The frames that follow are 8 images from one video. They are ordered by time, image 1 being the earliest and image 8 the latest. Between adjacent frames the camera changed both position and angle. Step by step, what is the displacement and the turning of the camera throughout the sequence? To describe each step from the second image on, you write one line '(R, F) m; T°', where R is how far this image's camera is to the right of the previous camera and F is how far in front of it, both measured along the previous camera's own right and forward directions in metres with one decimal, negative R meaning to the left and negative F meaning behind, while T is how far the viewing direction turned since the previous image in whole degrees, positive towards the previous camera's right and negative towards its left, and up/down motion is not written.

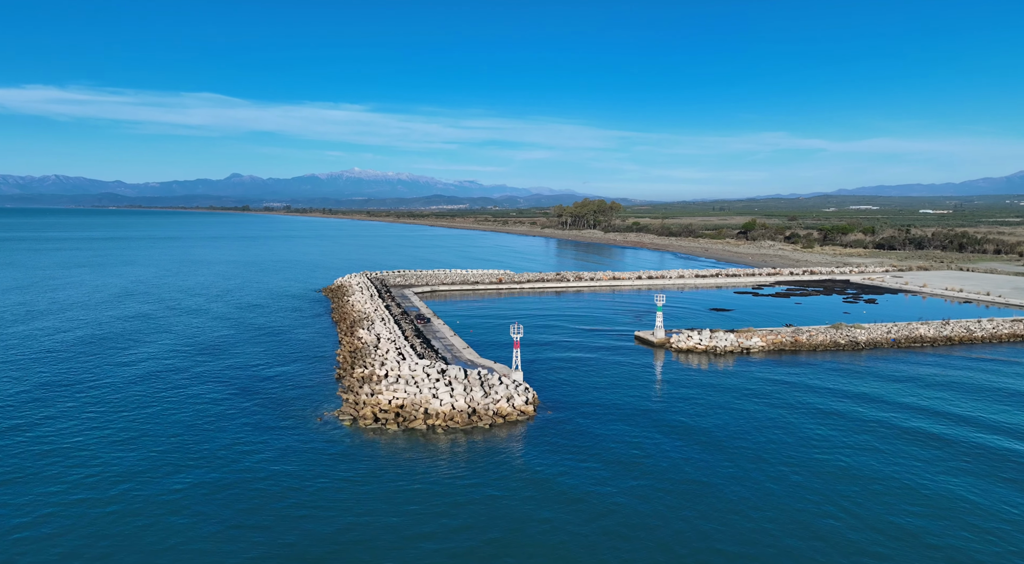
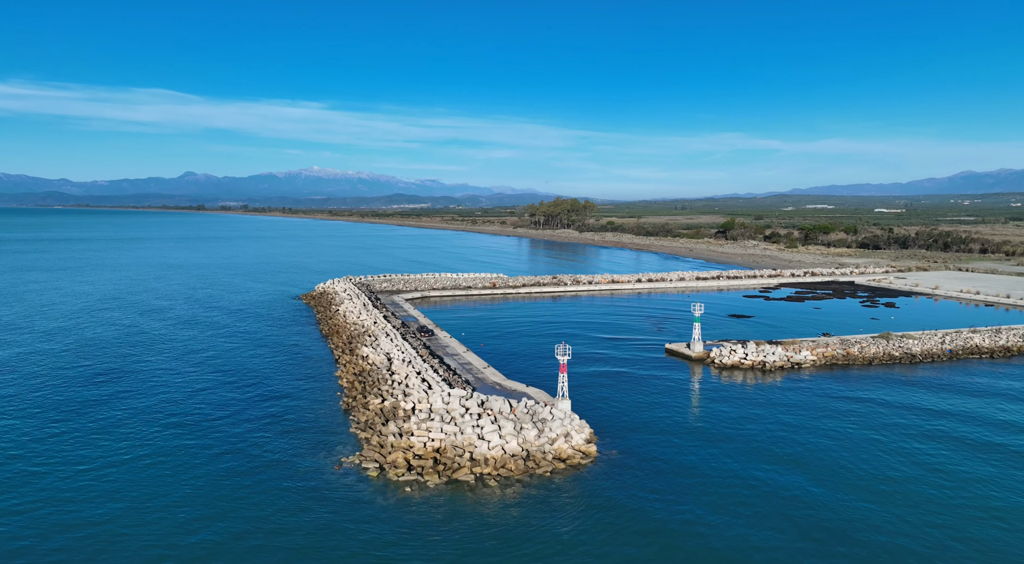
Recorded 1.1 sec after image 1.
(-2.3, +3.5) m; +3°
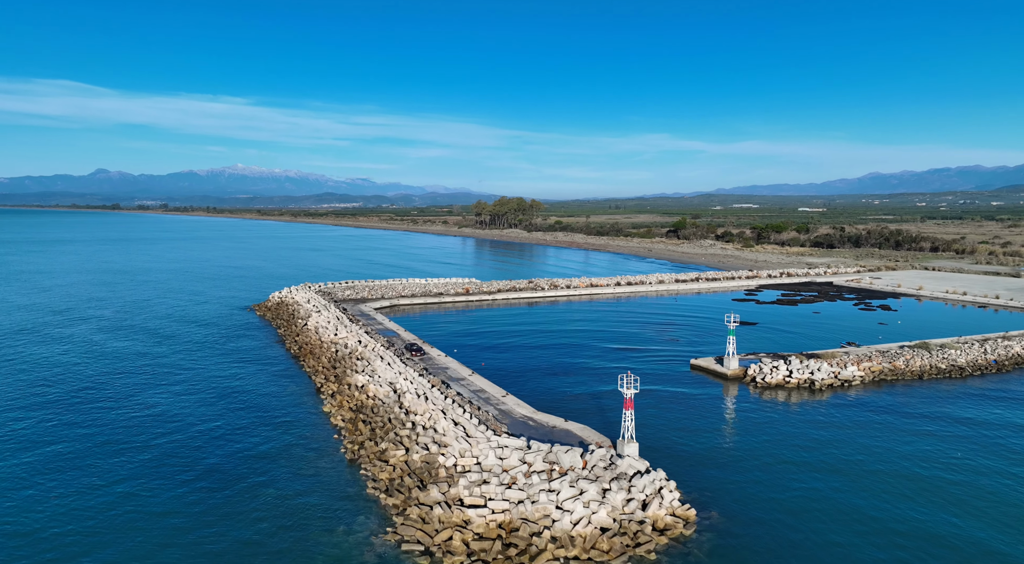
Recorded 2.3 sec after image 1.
(-2.7, +3.8) m; +6°
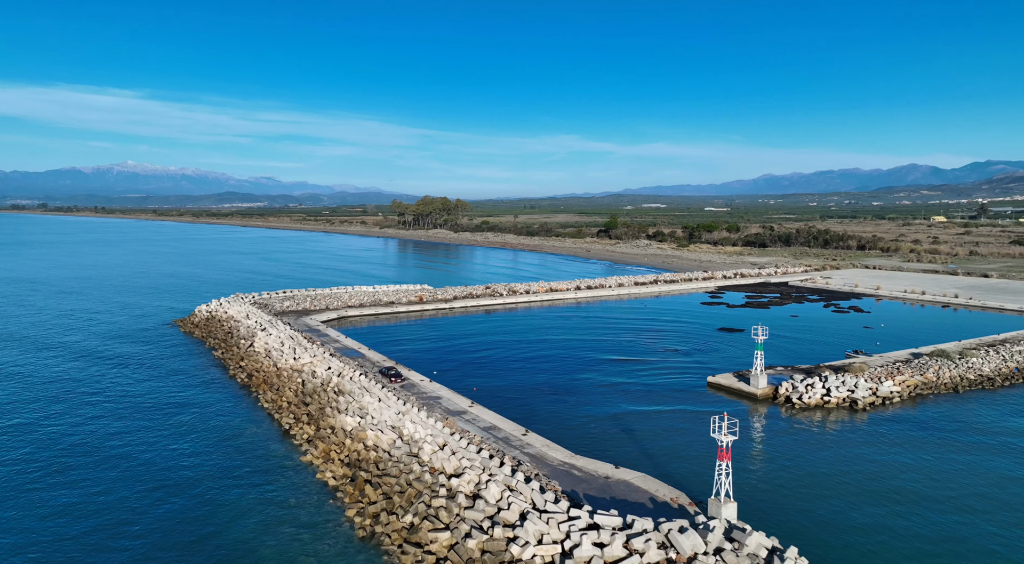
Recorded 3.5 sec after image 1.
(-2.7, +3.7) m; +7°
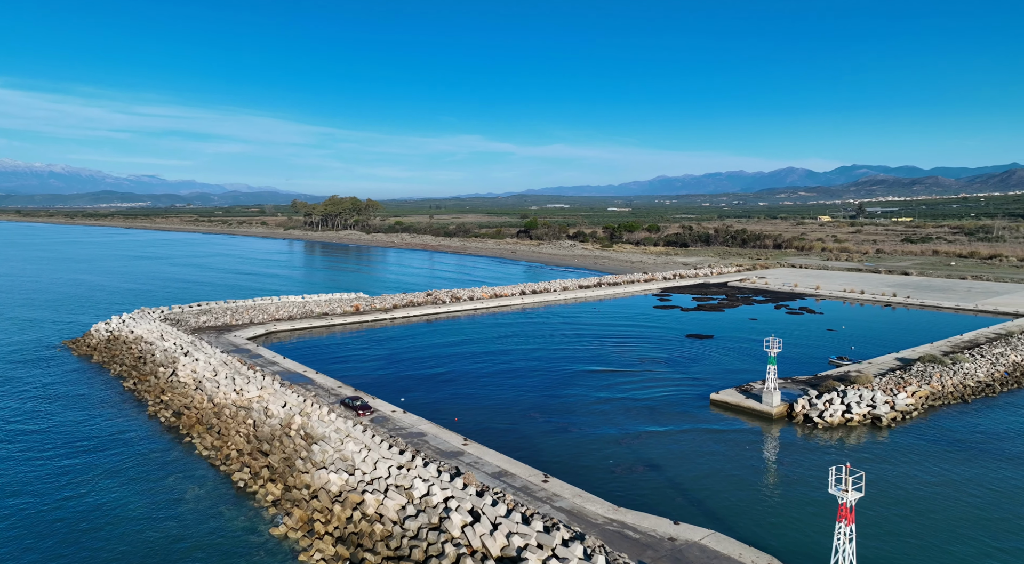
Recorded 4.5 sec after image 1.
(-2.4, +3.1) m; +8°
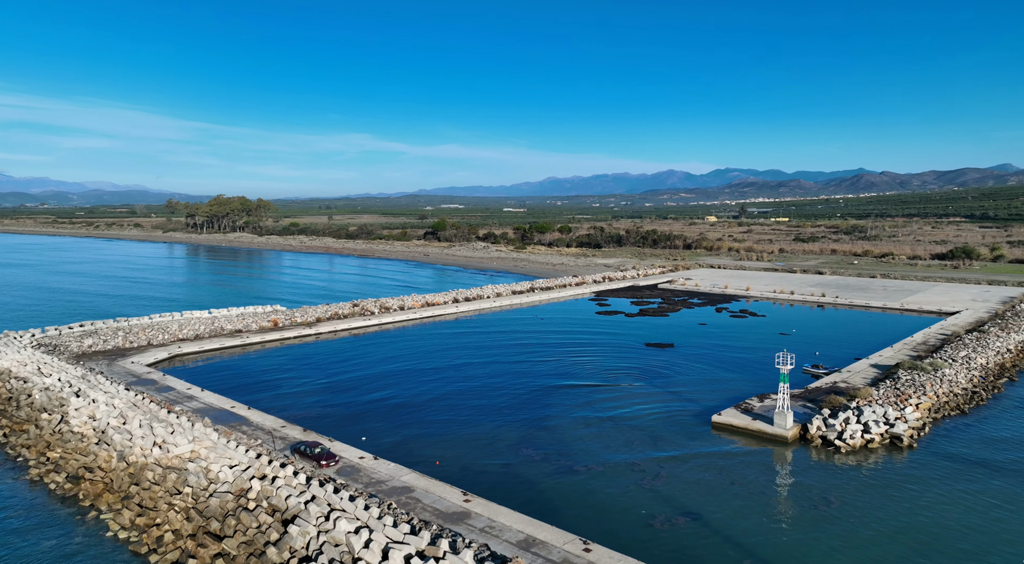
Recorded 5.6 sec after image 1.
(-2.4, +3.1) m; +9°
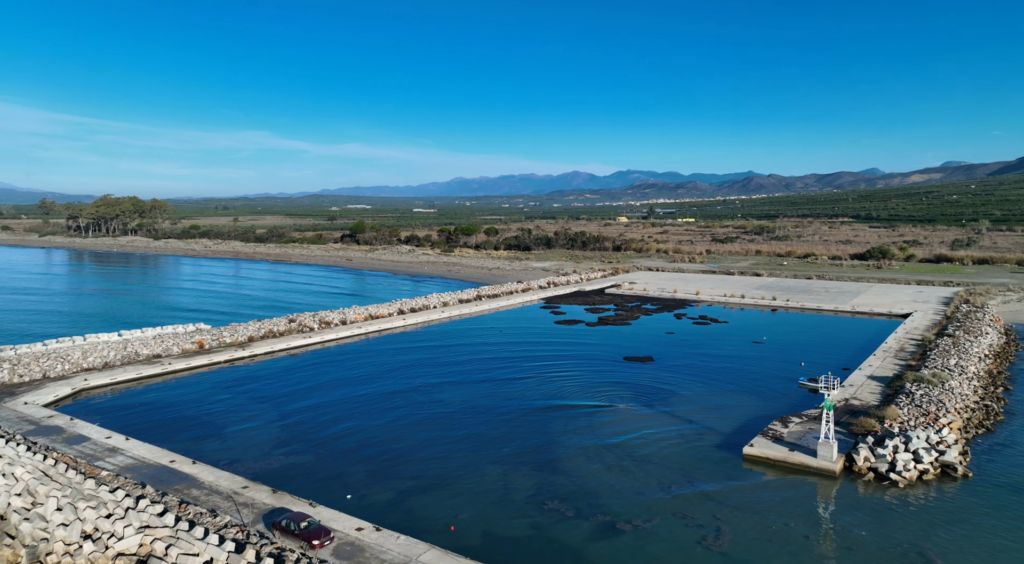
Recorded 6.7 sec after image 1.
(-2.4, +3.0) m; +8°
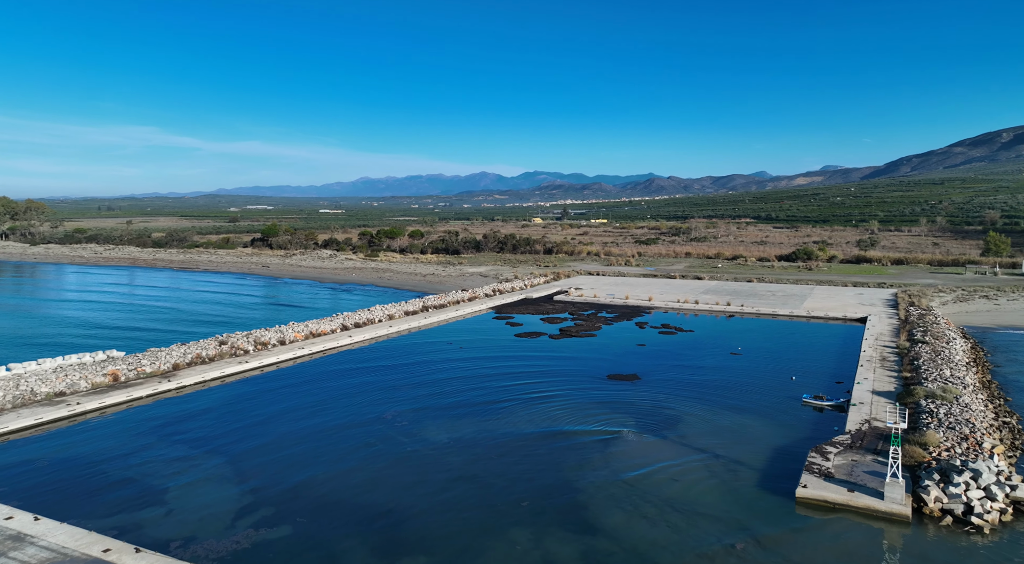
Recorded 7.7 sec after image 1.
(-2.5, +3.0) m; +8°
